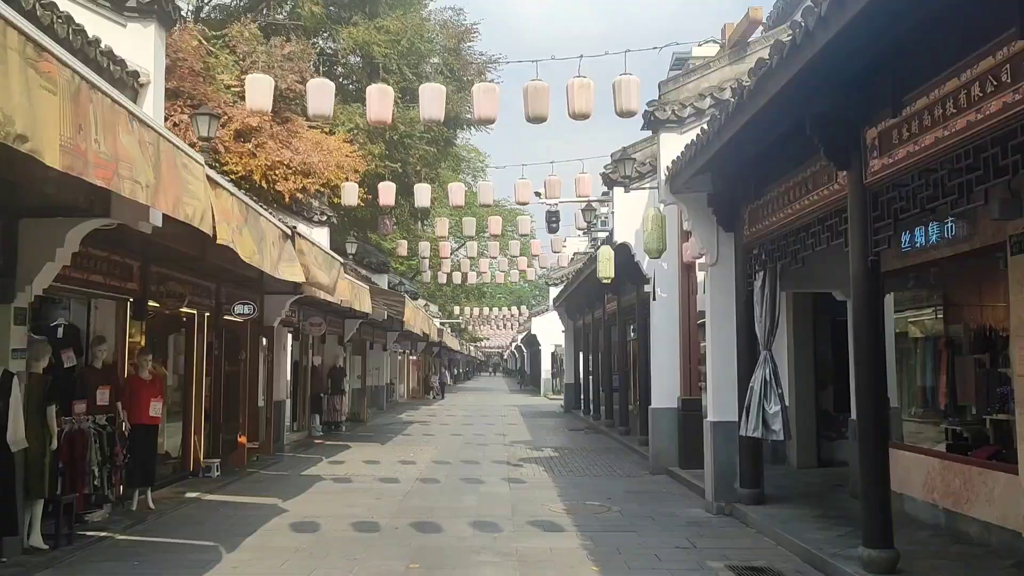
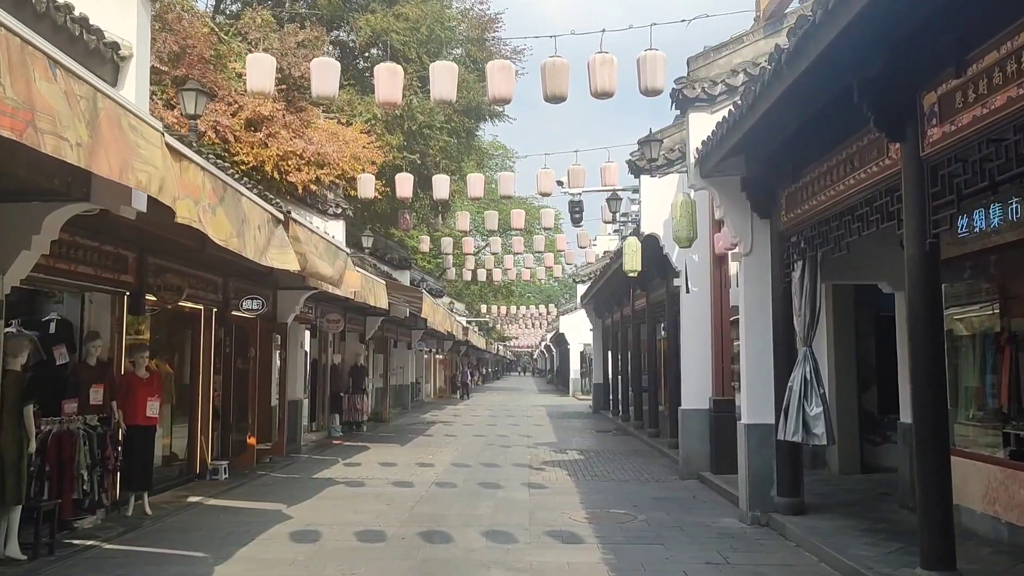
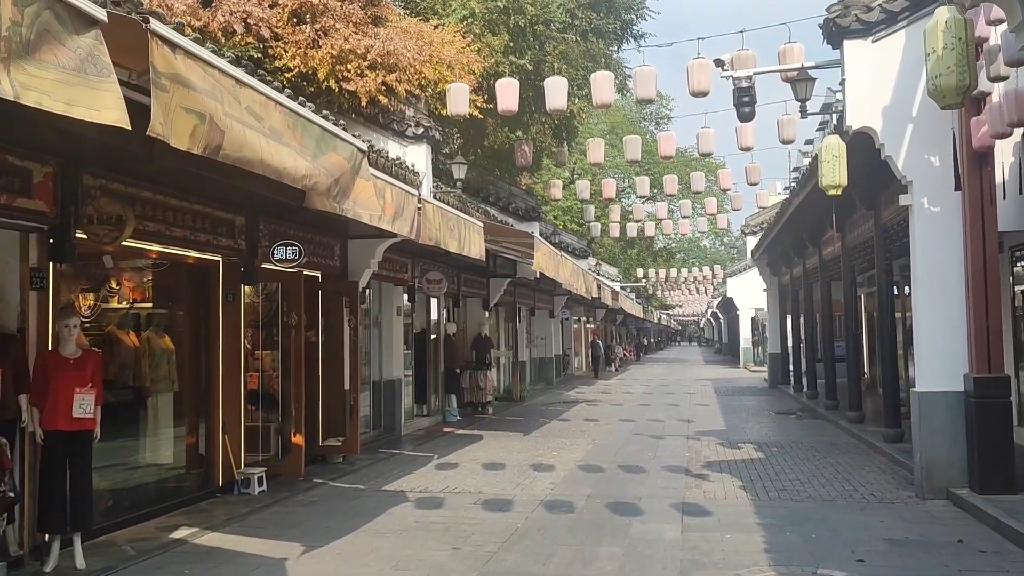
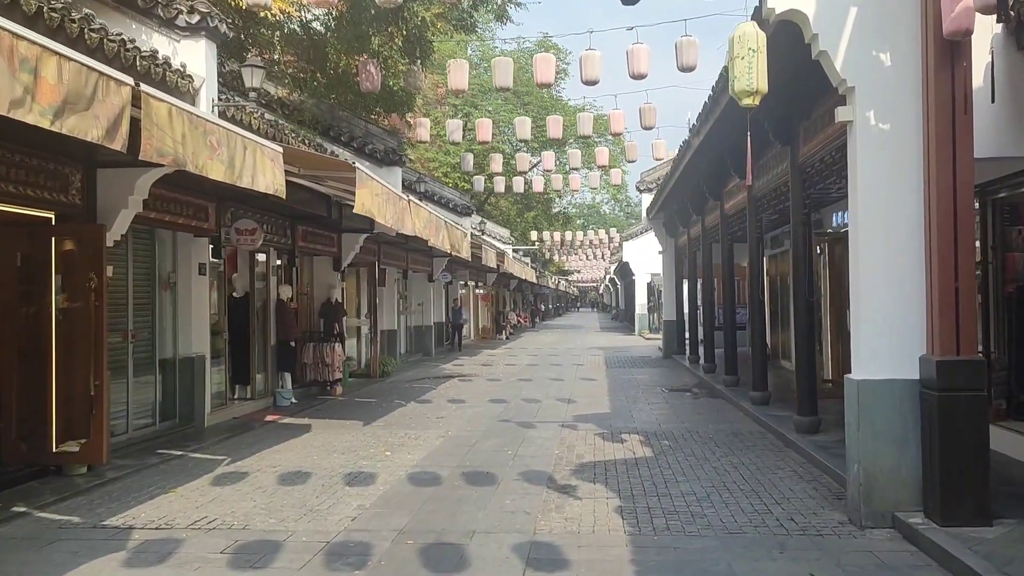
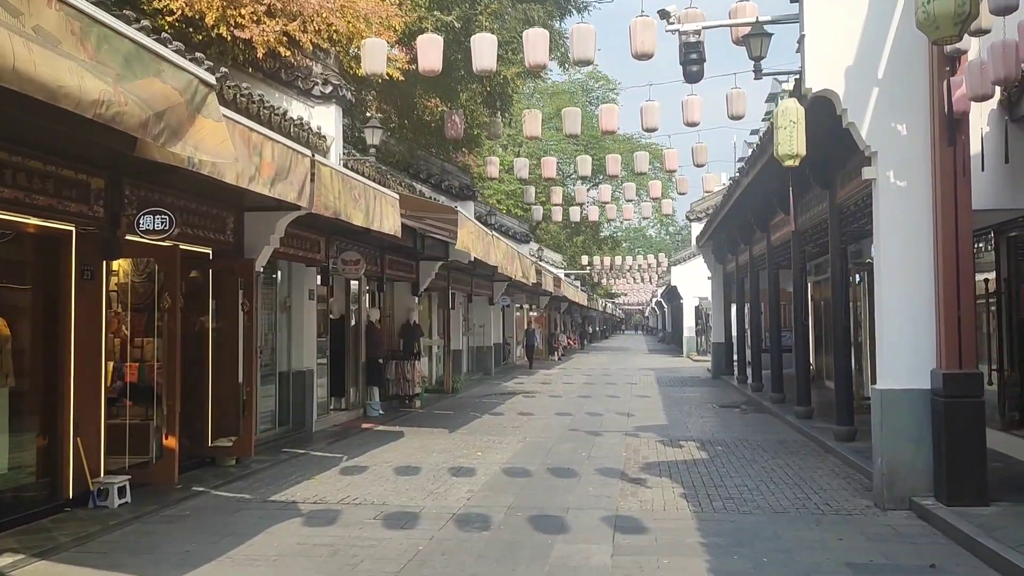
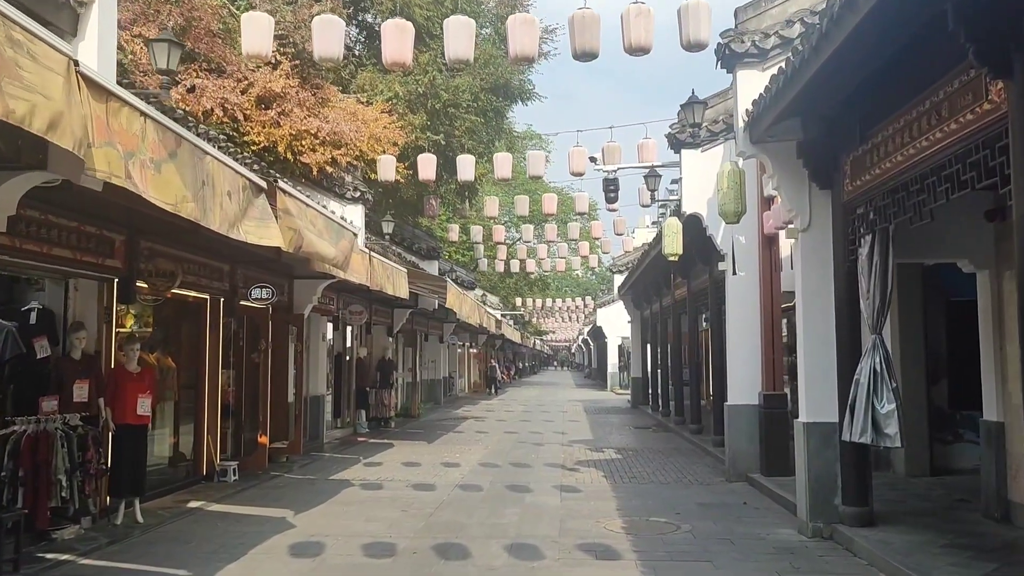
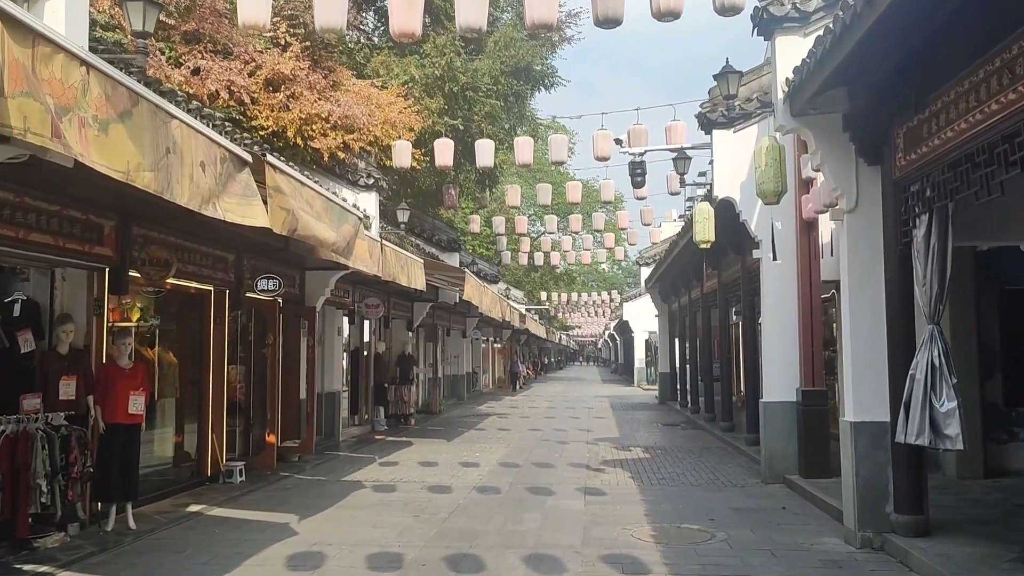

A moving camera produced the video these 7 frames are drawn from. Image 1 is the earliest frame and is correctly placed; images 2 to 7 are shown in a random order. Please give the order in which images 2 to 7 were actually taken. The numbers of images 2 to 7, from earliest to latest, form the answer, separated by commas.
2, 6, 7, 3, 5, 4
